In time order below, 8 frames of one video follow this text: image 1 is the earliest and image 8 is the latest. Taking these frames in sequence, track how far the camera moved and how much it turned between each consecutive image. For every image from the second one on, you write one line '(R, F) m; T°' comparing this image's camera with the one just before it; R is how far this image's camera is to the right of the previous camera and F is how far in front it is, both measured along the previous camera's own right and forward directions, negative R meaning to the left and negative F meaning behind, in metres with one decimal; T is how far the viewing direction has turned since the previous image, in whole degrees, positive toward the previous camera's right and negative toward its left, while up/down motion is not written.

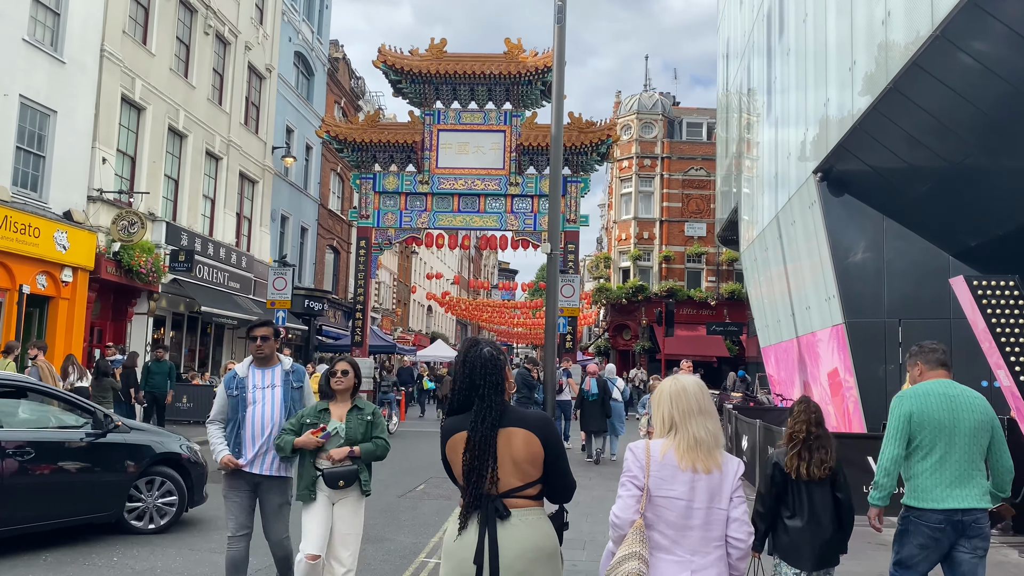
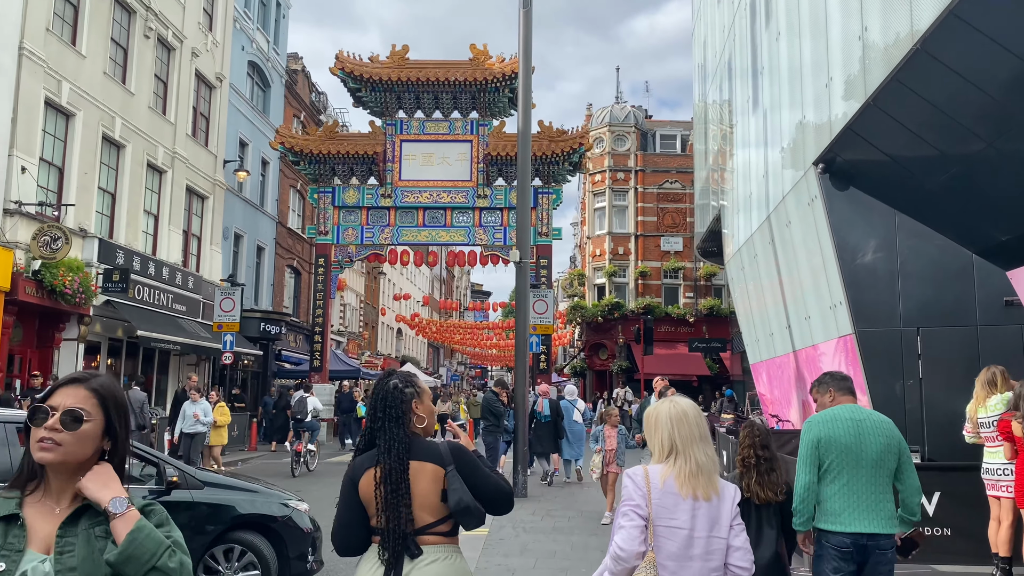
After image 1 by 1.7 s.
(+0.1, +1.0) m; +2°
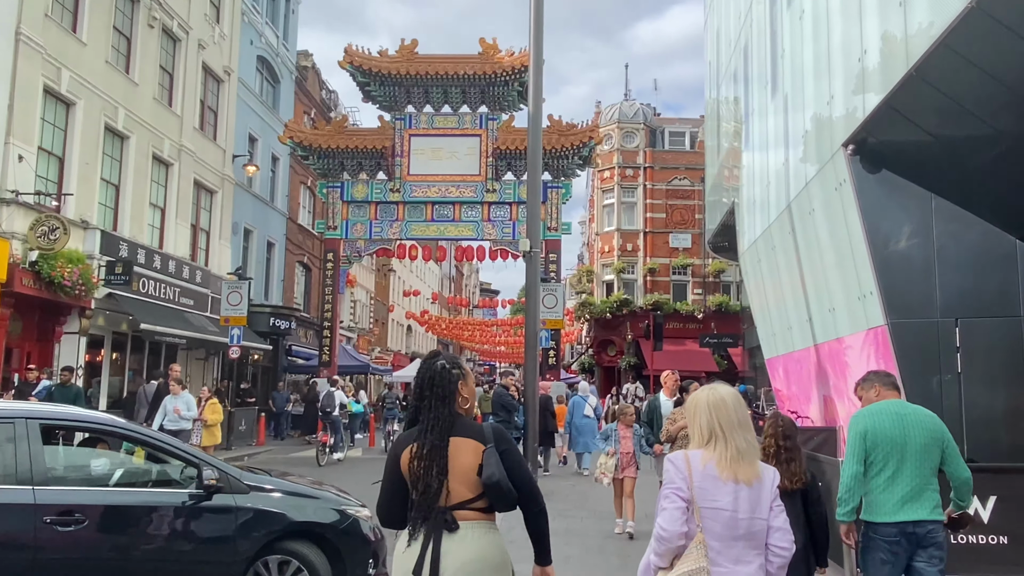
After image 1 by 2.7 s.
(+0.2, +0.1) m; -1°
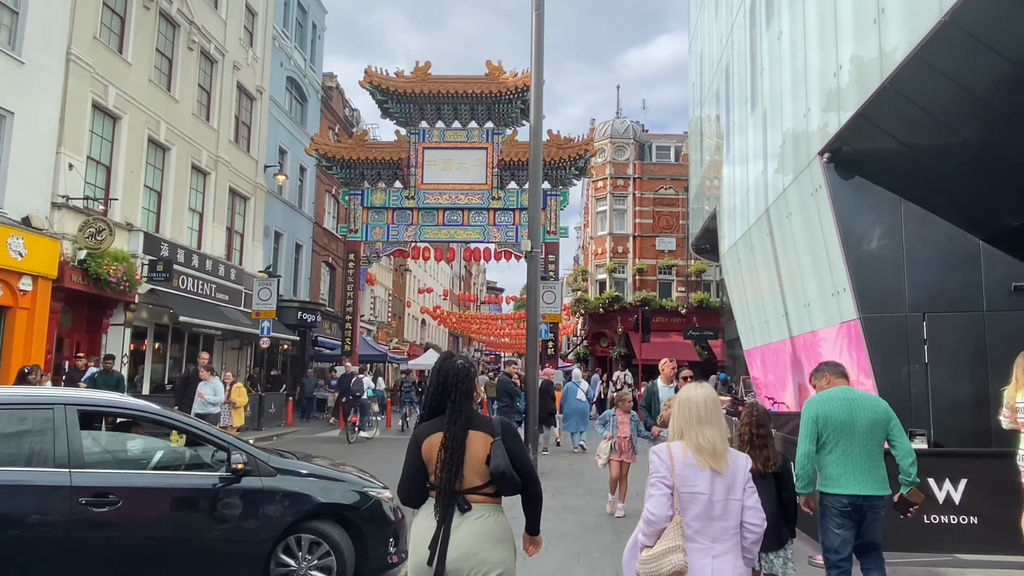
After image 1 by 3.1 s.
(+0.2, -1.8) m; -1°
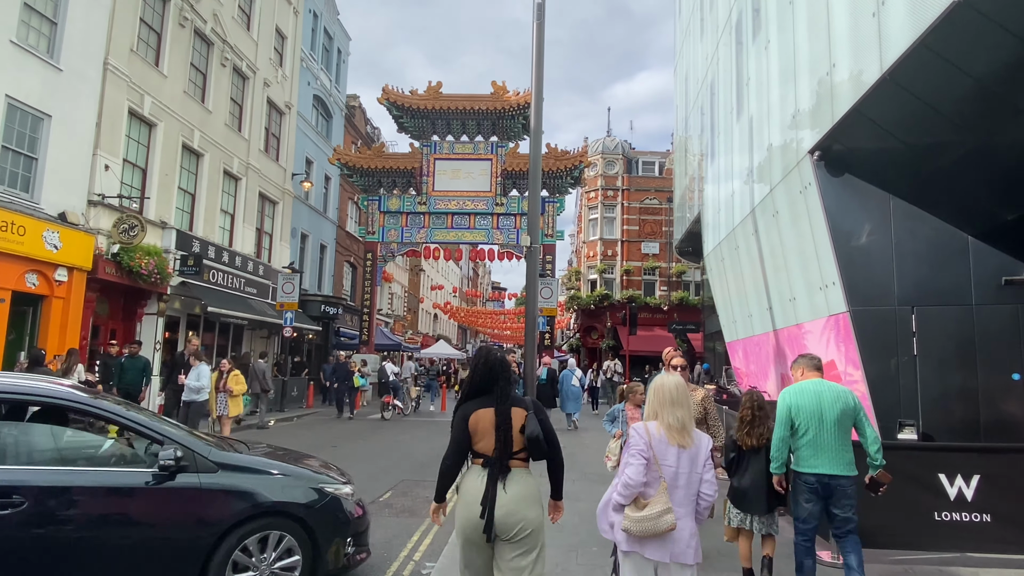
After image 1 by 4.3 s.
(+0.6, -2.0) m; -2°
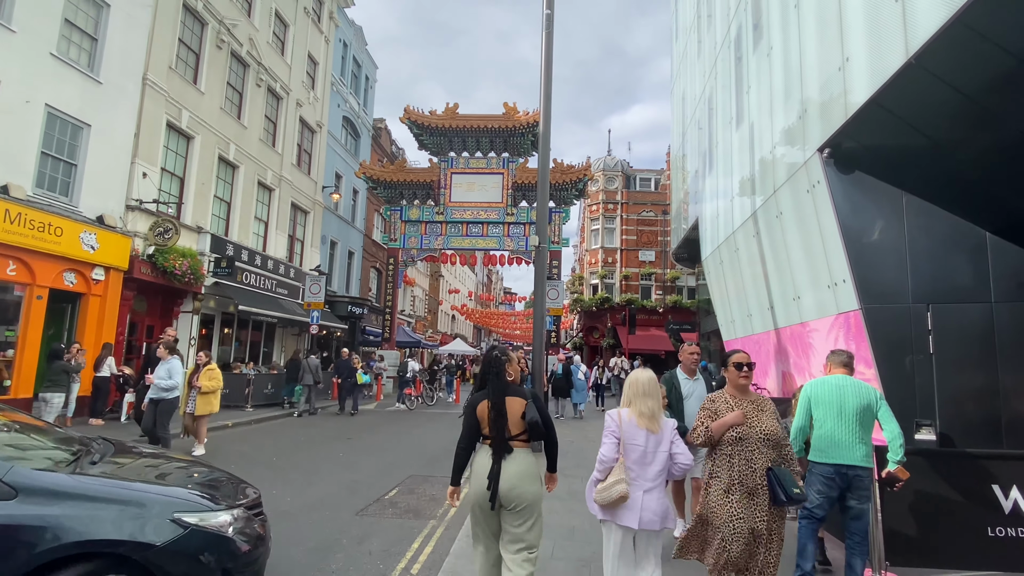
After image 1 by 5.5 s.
(+0.4, -1.8) m; -2°
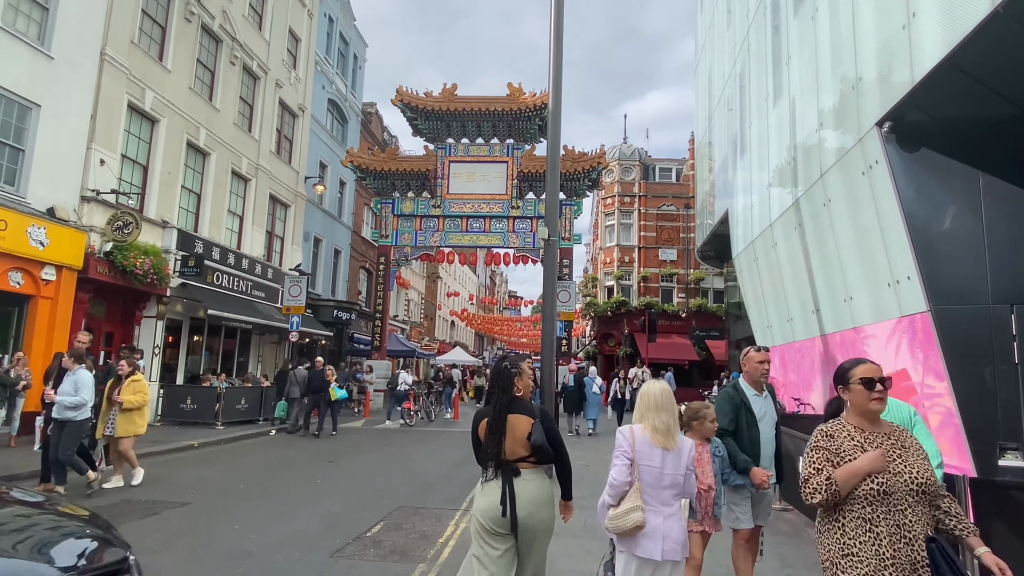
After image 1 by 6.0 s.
(0.0, +2.4) m; 0°
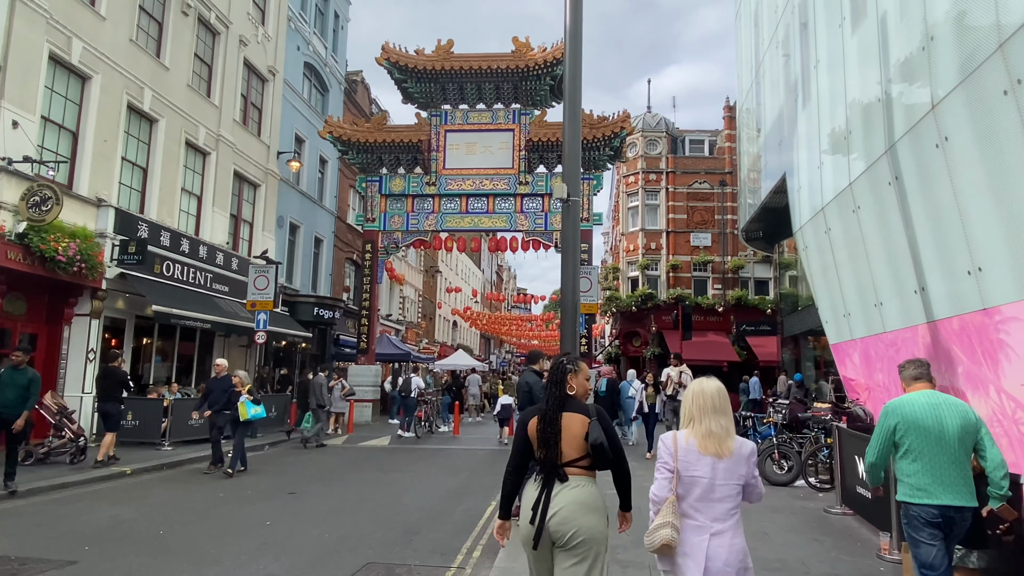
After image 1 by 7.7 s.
(+0.1, +2.9) m; -1°
